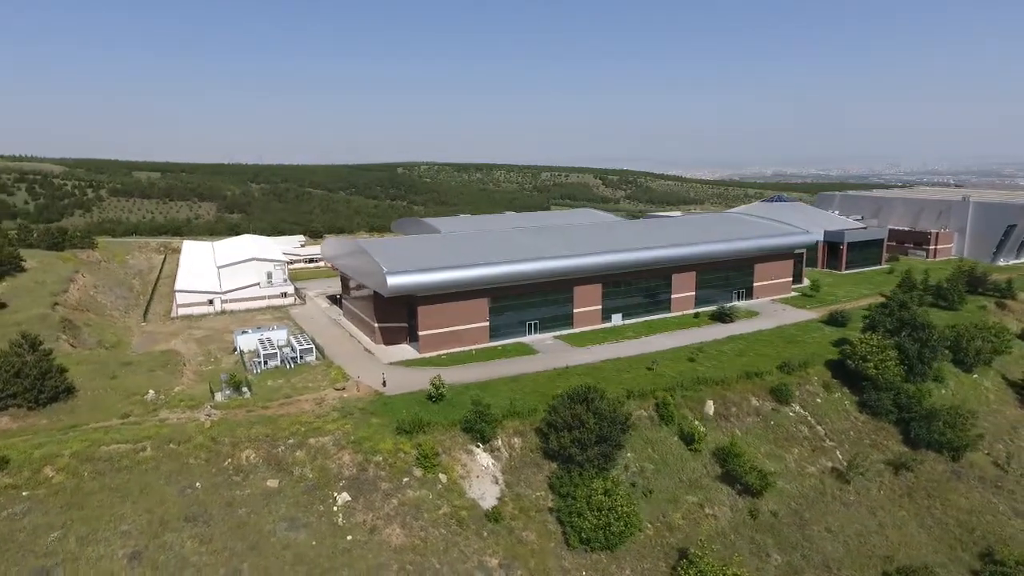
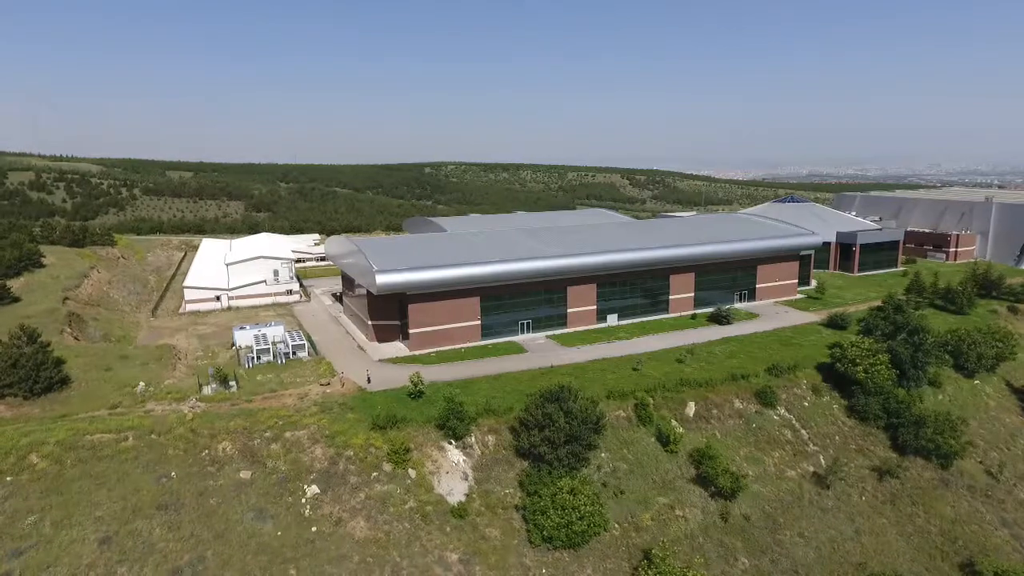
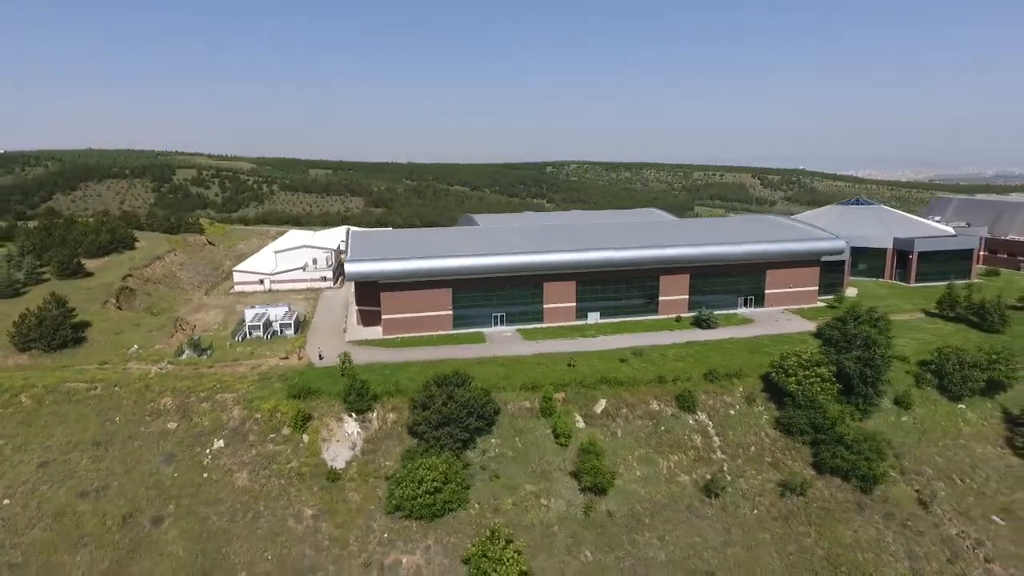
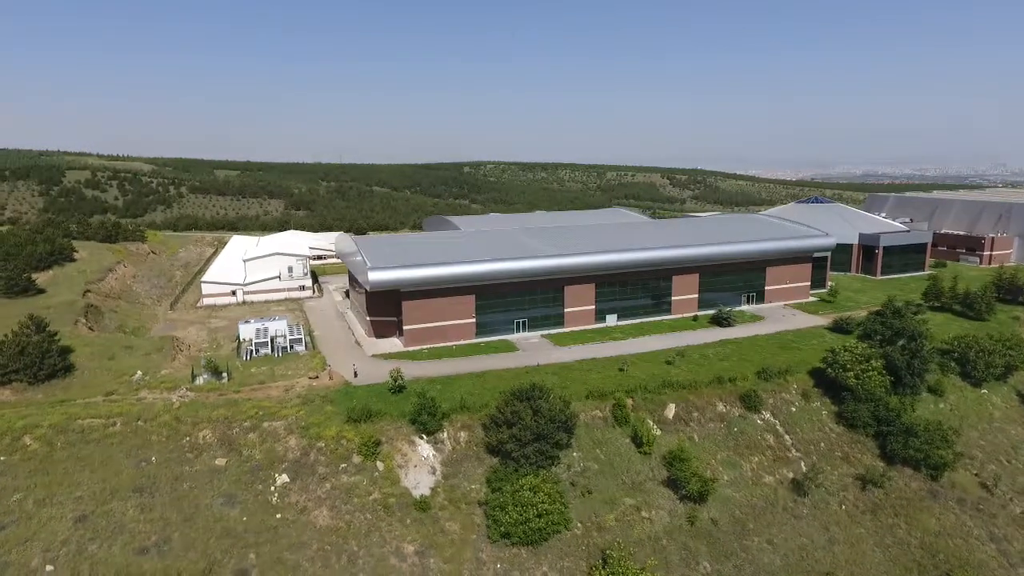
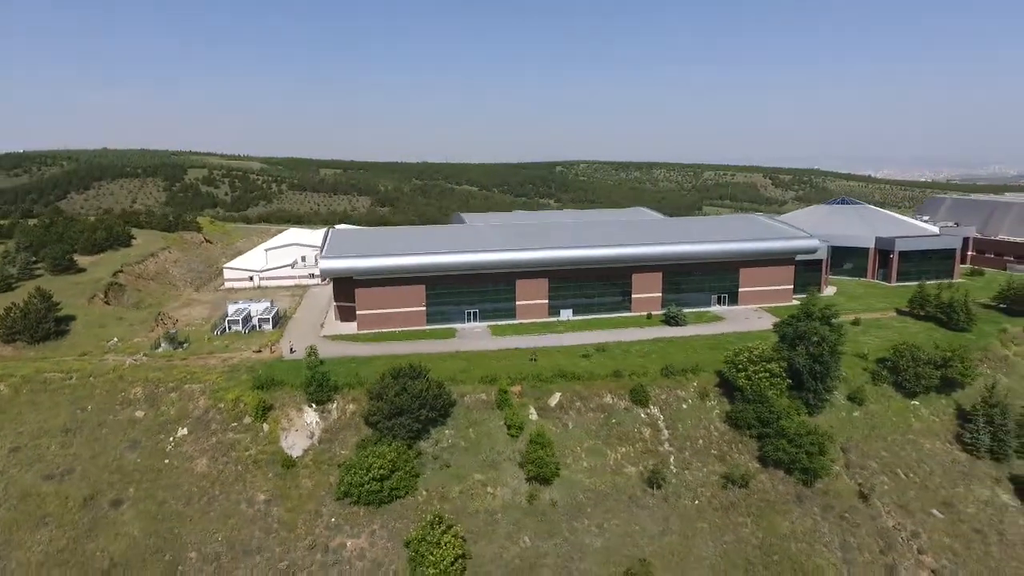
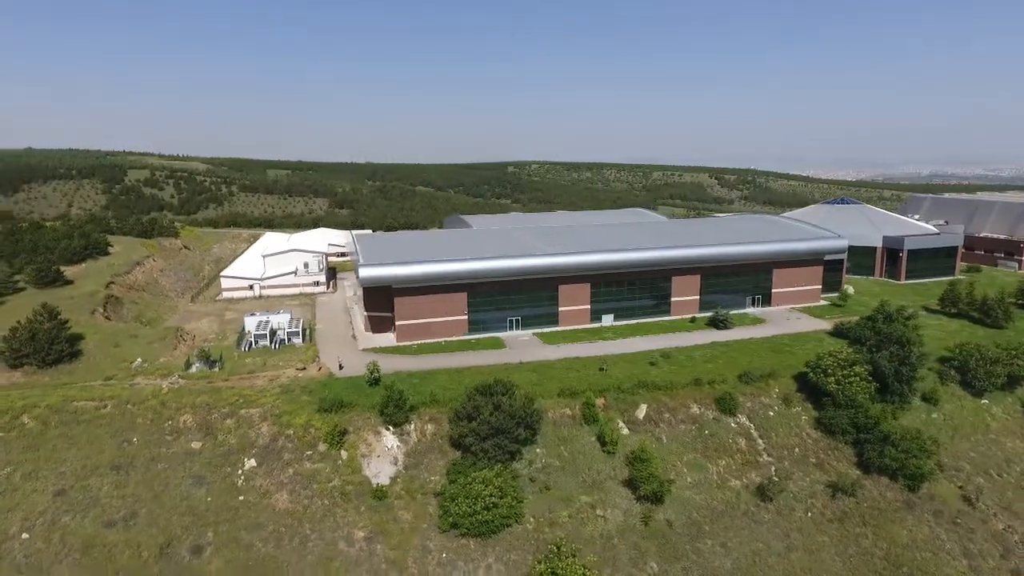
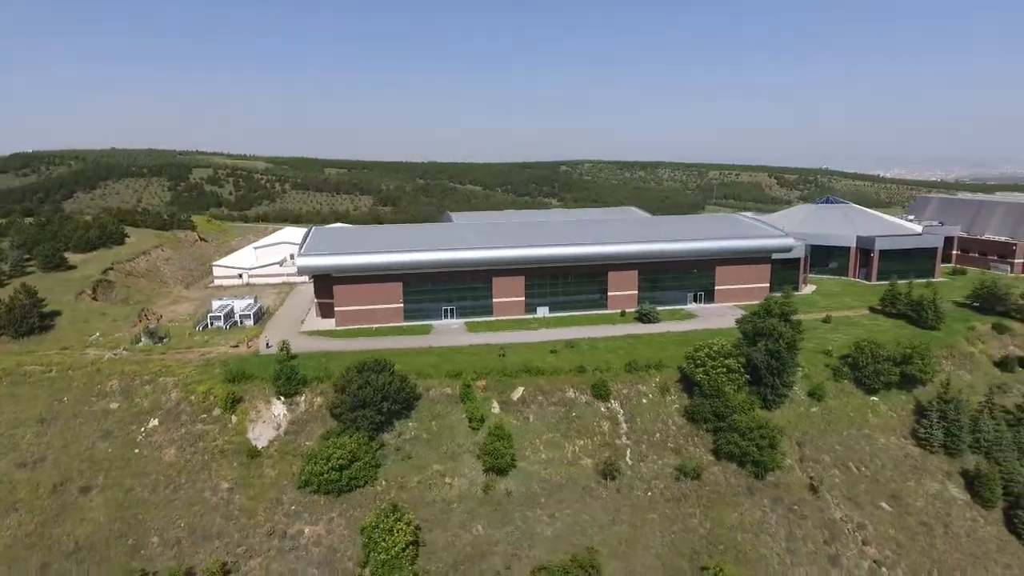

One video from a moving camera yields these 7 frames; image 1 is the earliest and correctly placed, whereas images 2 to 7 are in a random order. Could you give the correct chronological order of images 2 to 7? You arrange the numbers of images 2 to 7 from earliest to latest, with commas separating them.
2, 4, 6, 3, 5, 7
